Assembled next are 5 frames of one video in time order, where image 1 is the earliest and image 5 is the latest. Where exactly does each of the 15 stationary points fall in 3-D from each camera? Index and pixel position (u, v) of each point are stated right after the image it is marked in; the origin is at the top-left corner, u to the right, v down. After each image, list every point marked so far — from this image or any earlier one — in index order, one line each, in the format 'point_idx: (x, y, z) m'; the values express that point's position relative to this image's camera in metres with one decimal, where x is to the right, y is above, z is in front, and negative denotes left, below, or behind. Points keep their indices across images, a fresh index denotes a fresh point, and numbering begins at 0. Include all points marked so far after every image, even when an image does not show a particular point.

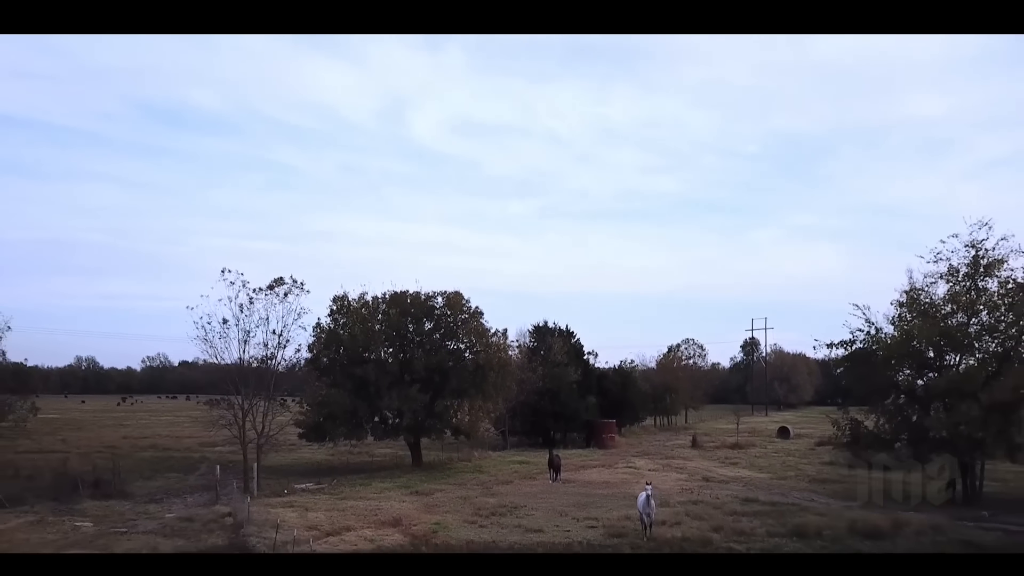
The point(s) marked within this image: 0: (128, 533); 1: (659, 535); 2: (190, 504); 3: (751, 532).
0: (-5.8, -3.8, +11.9) m
1: (+2.3, -3.8, +12.0) m
2: (-6.0, -4.1, +14.6) m
3: (+3.7, -3.8, +12.2) m
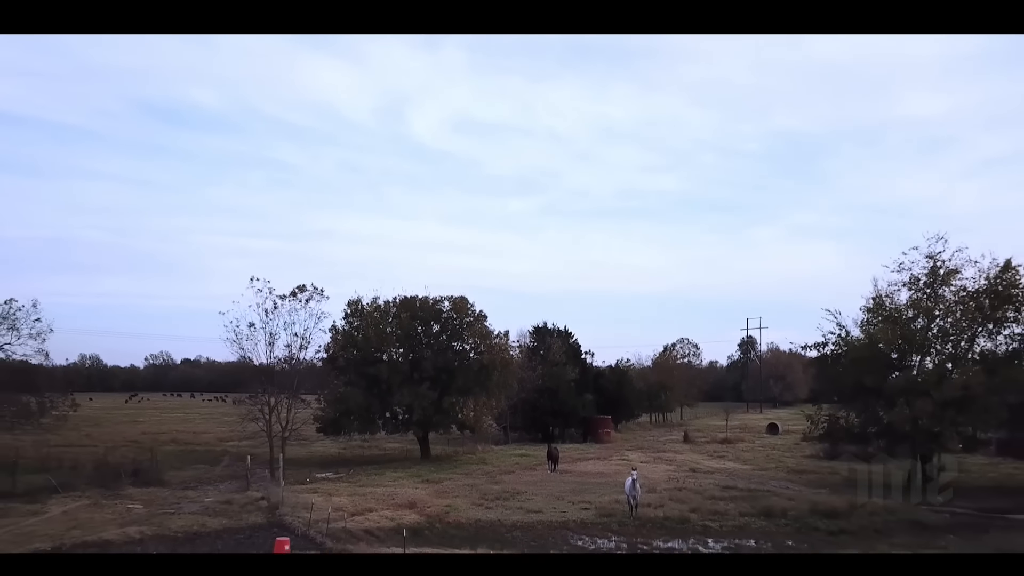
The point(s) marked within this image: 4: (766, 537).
0: (-5.8, -3.9, +13.4) m
1: (+2.3, -4.0, +13.6) m
2: (-6.0, -4.2, +16.2) m
3: (+3.8, -4.0, +13.7) m
4: (+4.0, -3.9, +12.3) m
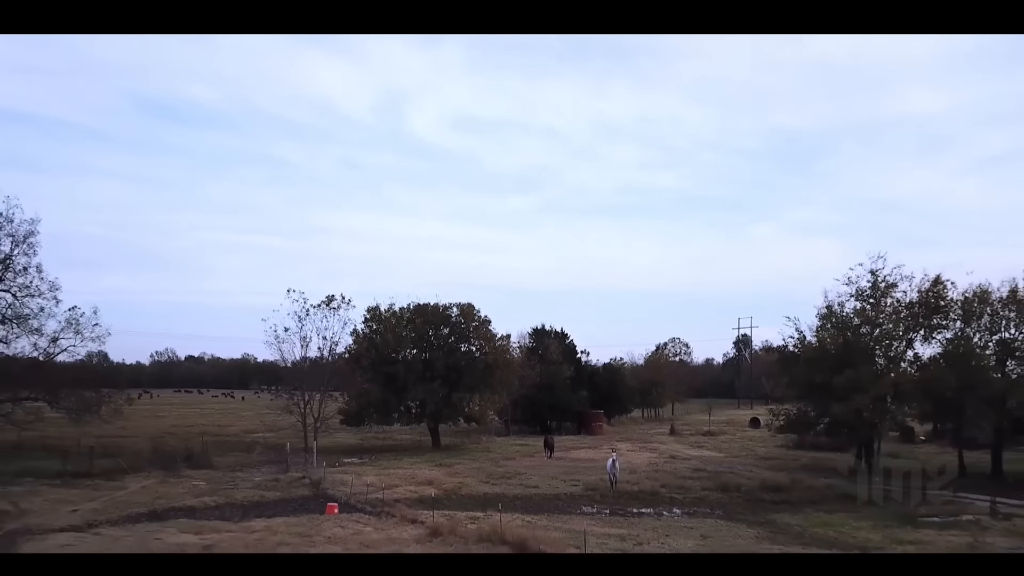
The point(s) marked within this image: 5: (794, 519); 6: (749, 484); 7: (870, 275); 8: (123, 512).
0: (-5.7, -4.2, +16.2) m
1: (+2.3, -4.3, +16.3) m
2: (-5.9, -4.5, +19.0) m
3: (+3.8, -4.3, +16.5) m
4: (+4.0, -4.2, +15.0) m
5: (+4.8, -3.9, +13.3) m
6: (+4.9, -4.1, +16.1) m
7: (+9.1, +0.3, +19.7) m
8: (-6.9, -3.9, +13.7) m
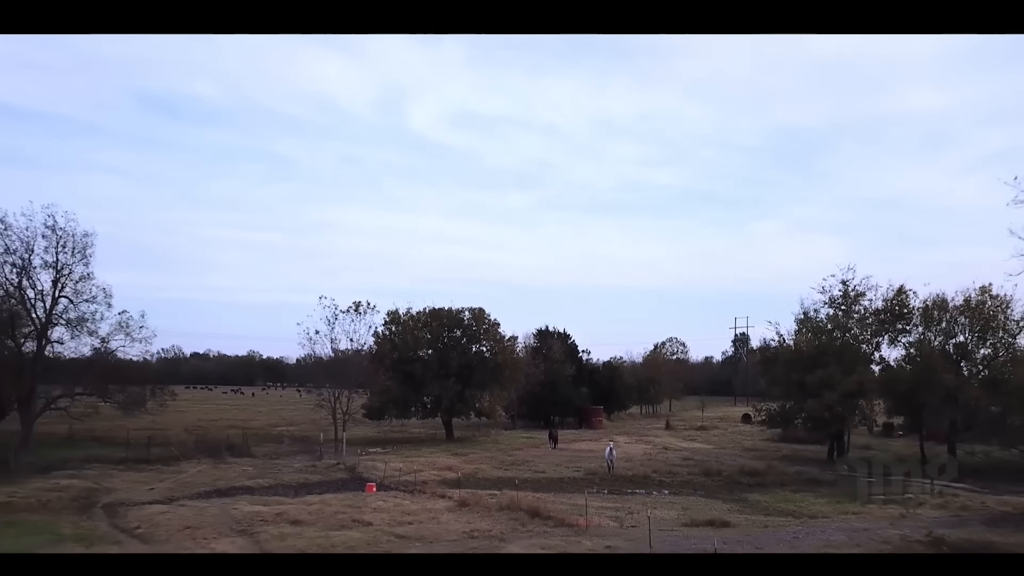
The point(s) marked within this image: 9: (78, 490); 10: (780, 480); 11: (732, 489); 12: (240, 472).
0: (-5.5, -4.4, +18.5) m
1: (+2.6, -4.5, +18.6) m
2: (-5.7, -4.7, +21.3) m
3: (+4.0, -4.5, +18.8) m
4: (+4.2, -4.4, +17.3) m
5: (+5.1, -4.2, +15.6) m
6: (+5.2, -4.3, +18.3) m
7: (+9.4, +0.1, +21.9) m
8: (-6.6, -4.2, +16.0) m
9: (-8.3, -3.9, +14.8) m
10: (+6.2, -4.4, +17.8) m
11: (+4.8, -4.3, +16.7) m
12: (-6.5, -4.4, +18.4) m
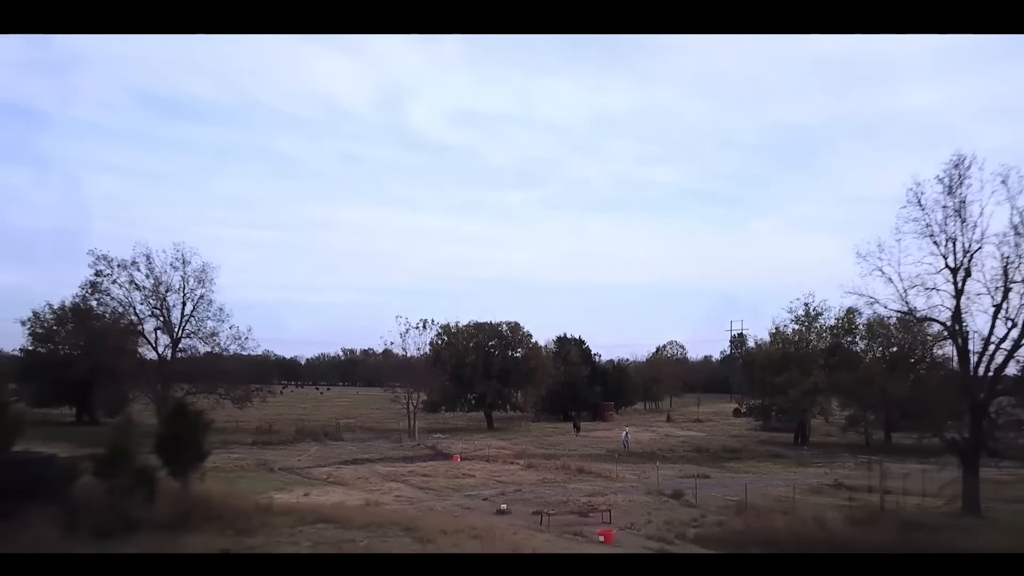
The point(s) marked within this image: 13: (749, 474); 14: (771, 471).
0: (-4.2, -5.2, +24.6) m
1: (+3.8, -5.3, +24.8) m
2: (-4.4, -5.5, +27.4) m
3: (+5.3, -5.3, +24.9) m
4: (+5.5, -5.2, +23.4) m
5: (+6.3, -5.0, +21.7) m
6: (+6.4, -5.1, +24.5) m
7: (+10.6, -0.7, +28.0) m
8: (-5.4, -5.0, +22.1) m
9: (-7.0, -4.7, +20.9) m
10: (+7.5, -5.2, +23.9) m
11: (+6.0, -5.1, +22.8) m
12: (-5.2, -5.2, +24.6) m
13: (+5.8, -4.6, +19.0) m
14: (+6.6, -4.7, +19.8) m
